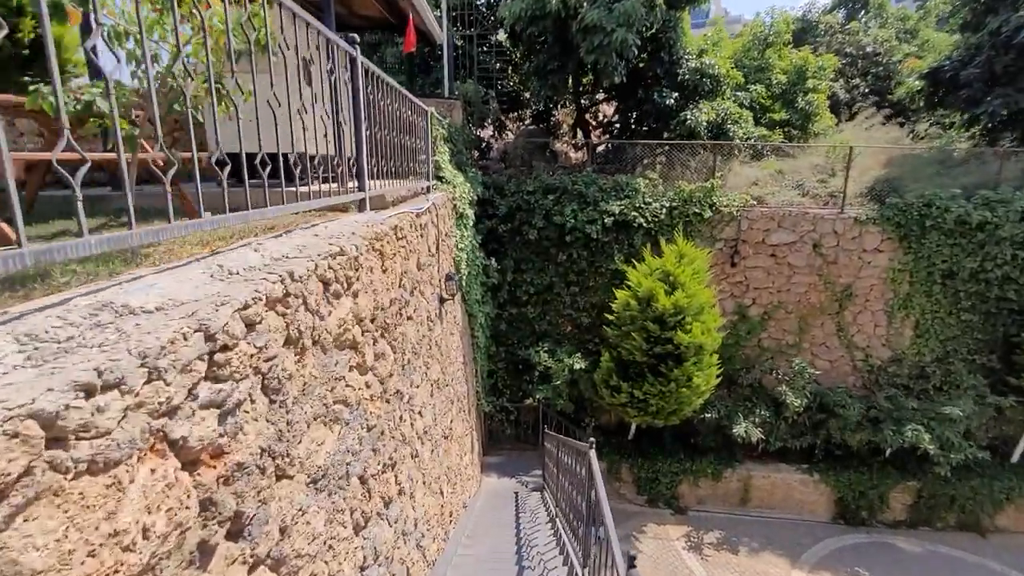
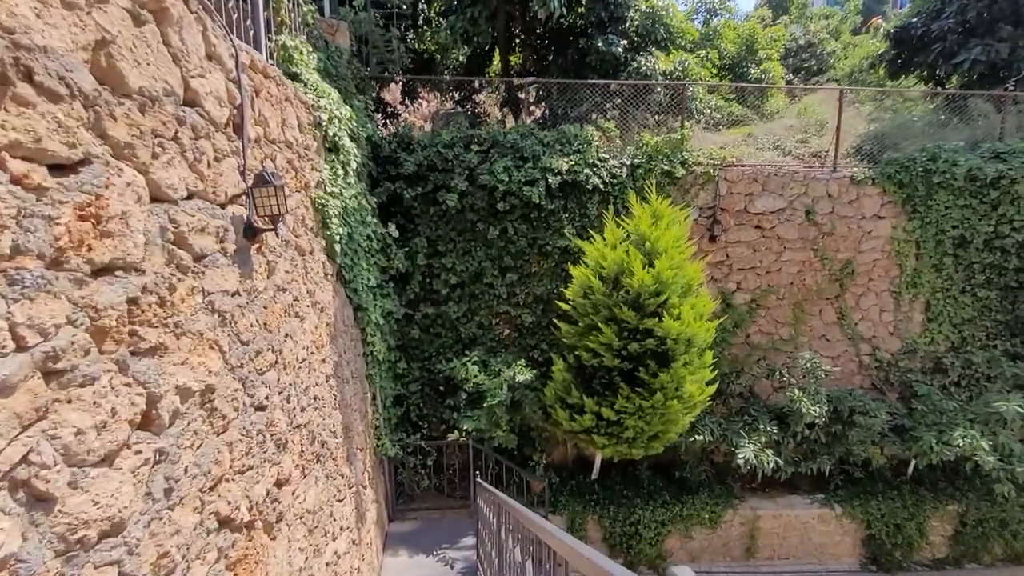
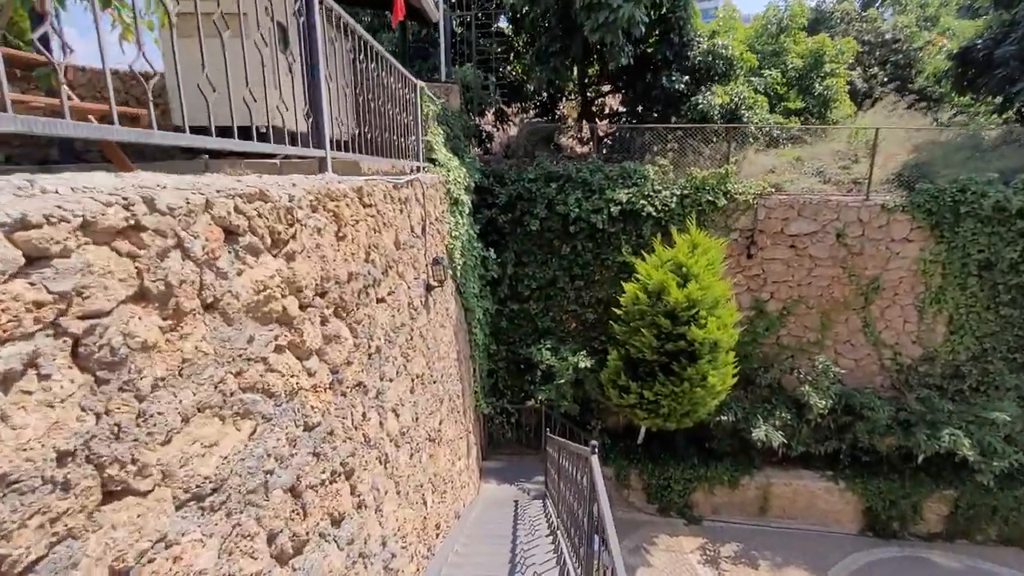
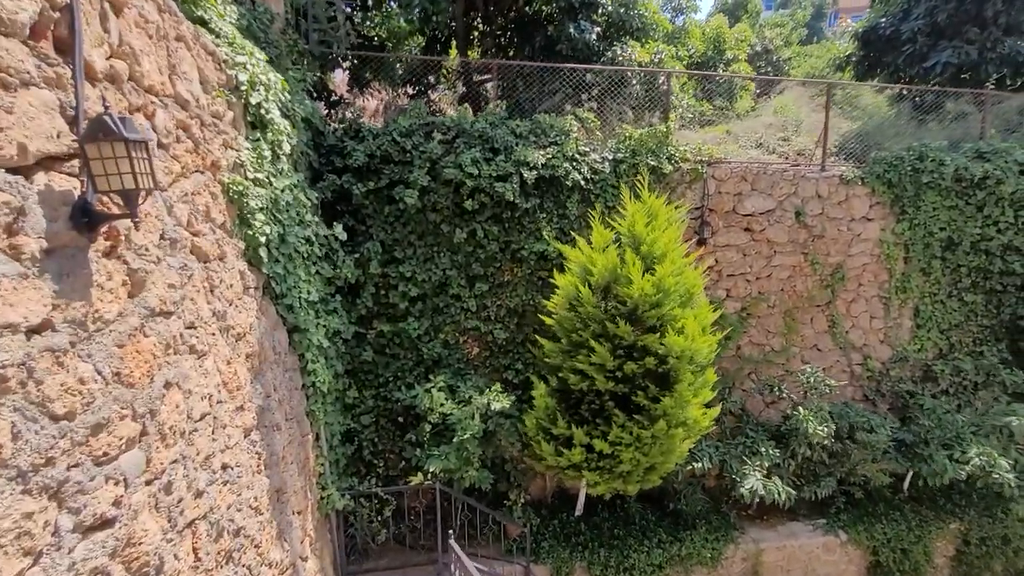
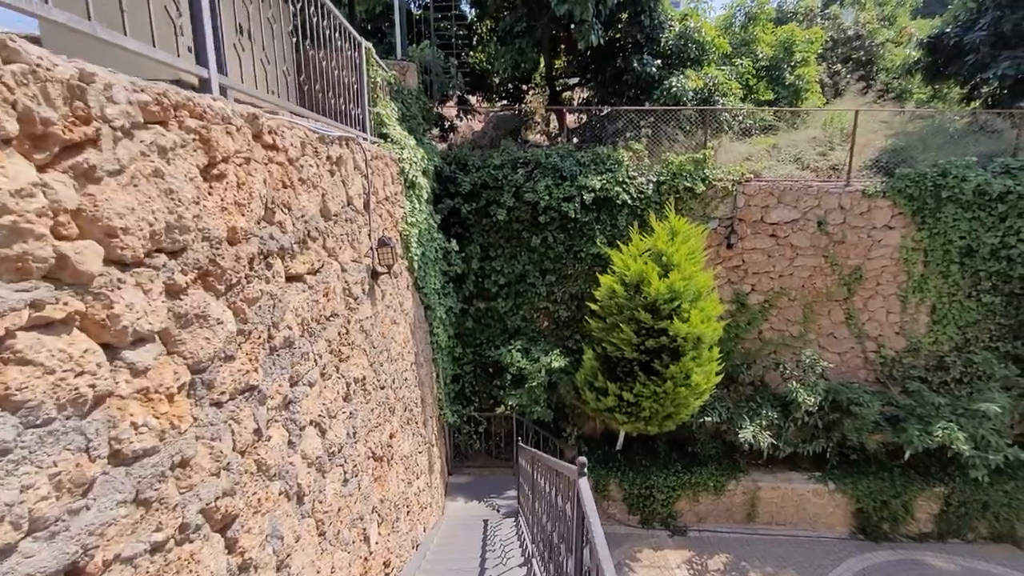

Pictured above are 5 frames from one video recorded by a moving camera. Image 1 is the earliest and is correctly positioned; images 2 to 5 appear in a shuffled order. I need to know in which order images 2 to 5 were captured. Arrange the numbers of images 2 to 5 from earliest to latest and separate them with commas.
3, 5, 2, 4
